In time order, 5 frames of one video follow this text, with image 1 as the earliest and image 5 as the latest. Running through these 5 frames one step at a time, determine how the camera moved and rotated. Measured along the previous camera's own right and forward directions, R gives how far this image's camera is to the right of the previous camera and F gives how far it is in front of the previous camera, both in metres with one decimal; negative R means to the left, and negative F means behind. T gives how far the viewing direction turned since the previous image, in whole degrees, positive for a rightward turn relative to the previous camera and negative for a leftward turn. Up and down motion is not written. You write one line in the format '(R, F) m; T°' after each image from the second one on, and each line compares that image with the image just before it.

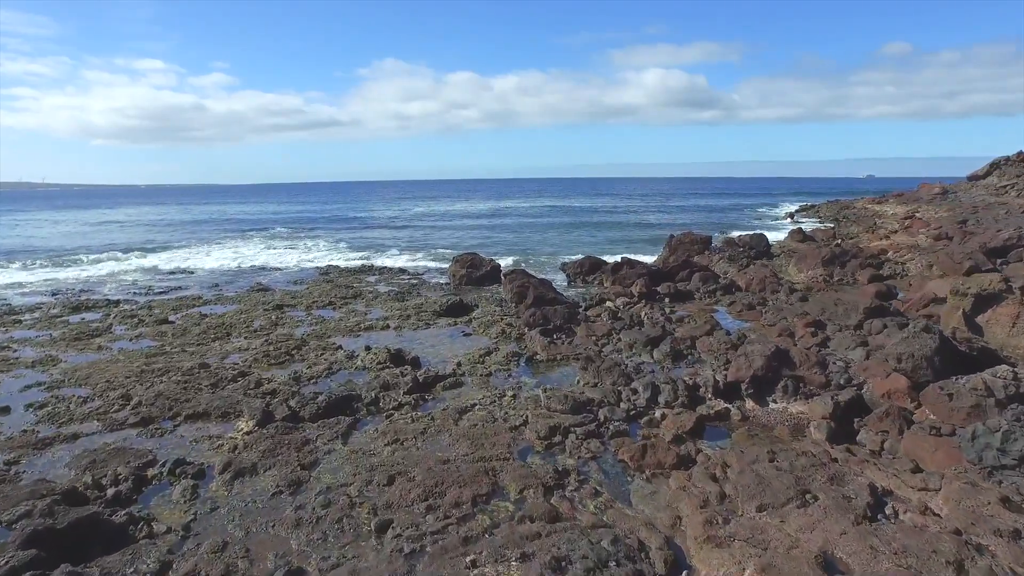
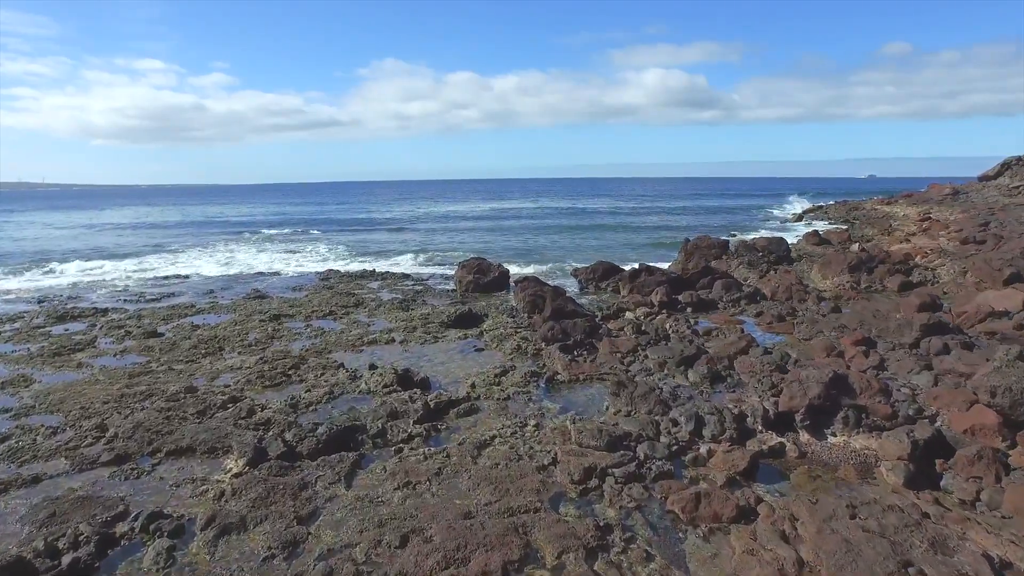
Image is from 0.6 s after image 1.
(-0.6, +1.1) m; 0°
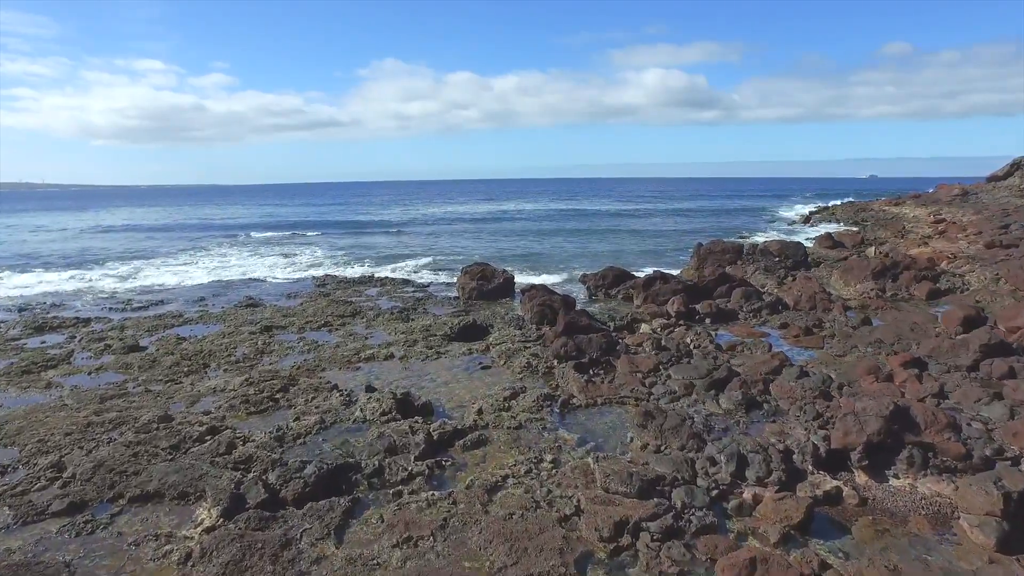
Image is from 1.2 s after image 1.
(-0.3, +1.1) m; 0°
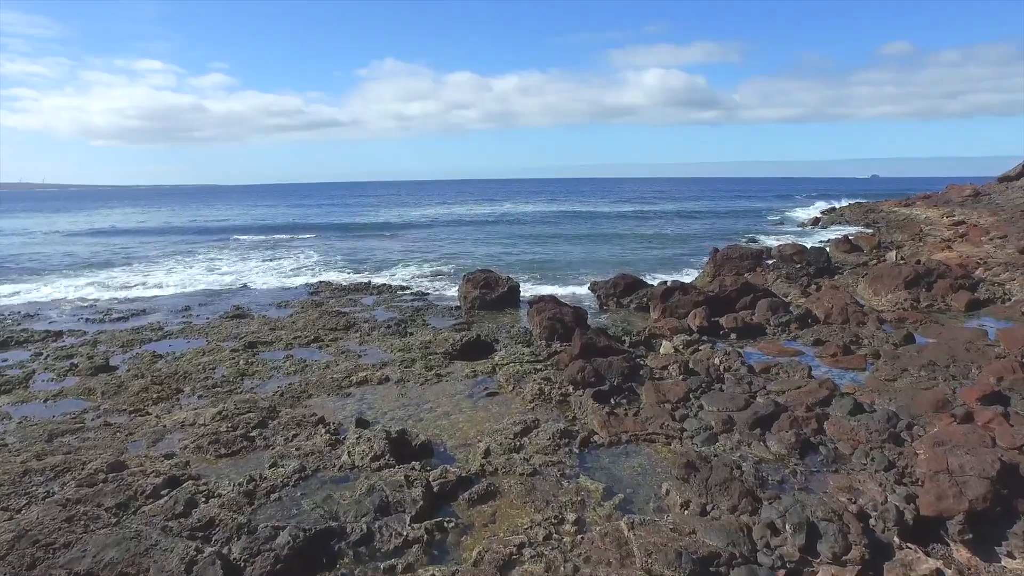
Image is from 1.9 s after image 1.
(-0.3, +1.4) m; 0°
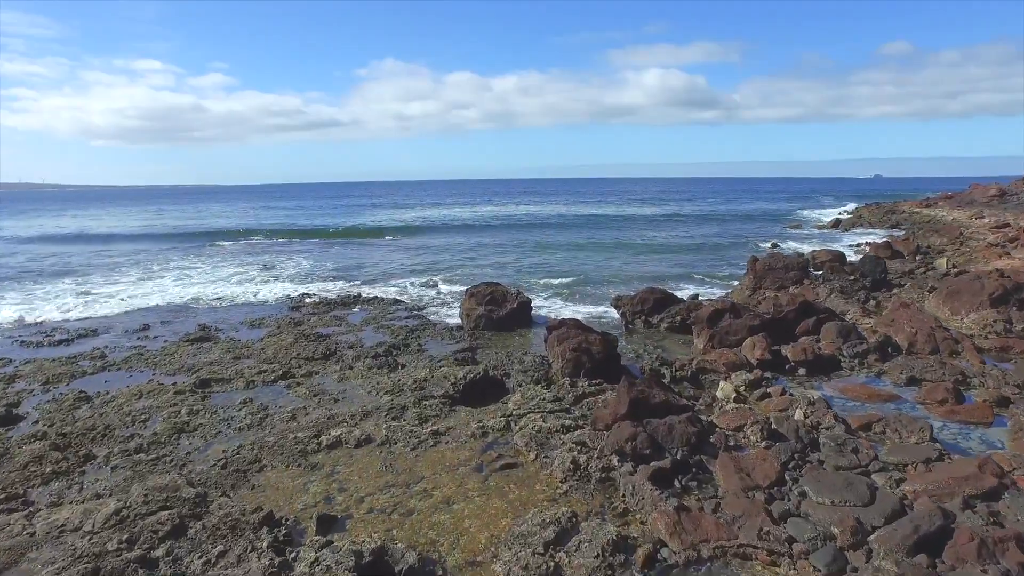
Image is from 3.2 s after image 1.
(-0.5, +2.9) m; 0°
